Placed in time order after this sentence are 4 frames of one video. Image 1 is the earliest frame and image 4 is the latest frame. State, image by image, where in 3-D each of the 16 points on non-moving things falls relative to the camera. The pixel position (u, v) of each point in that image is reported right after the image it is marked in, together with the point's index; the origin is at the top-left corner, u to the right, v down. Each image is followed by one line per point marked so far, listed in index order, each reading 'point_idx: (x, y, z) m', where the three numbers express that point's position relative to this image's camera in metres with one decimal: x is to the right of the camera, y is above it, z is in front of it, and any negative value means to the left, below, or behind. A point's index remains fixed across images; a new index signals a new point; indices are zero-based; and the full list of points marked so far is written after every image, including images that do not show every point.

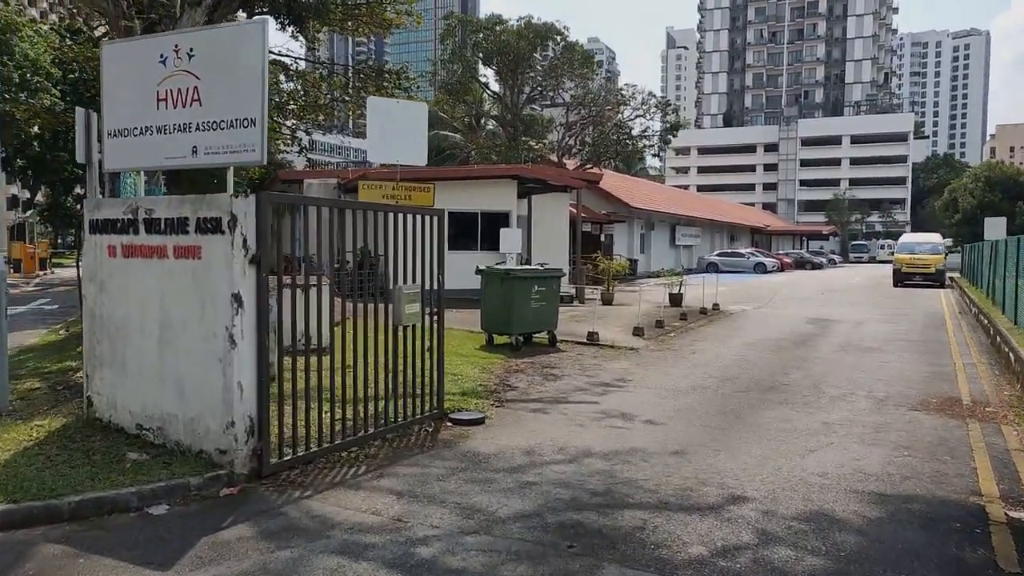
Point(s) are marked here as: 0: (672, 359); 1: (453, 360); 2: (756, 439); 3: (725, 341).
0: (+2.5, -1.1, +11.6) m
1: (-0.8, -1.0, +10.7) m
2: (+2.3, -1.4, +7.0) m
3: (+3.9, -1.0, +13.8) m
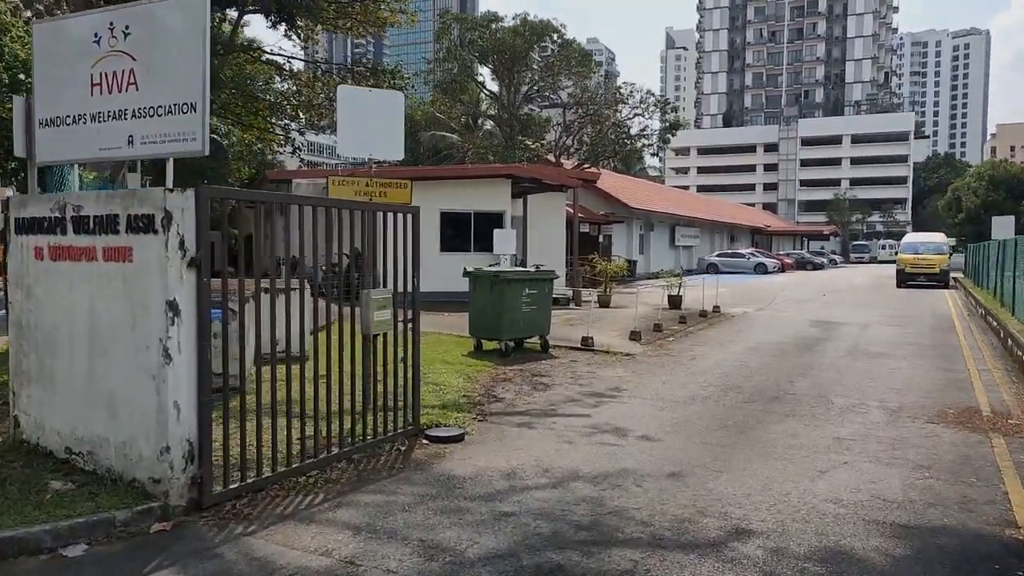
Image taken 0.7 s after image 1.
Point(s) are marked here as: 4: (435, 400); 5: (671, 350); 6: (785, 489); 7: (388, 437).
0: (+2.3, -1.1, +11.0) m
1: (-1.0, -1.1, +10.0) m
2: (+2.1, -1.4, +6.3) m
3: (+3.8, -1.0, +13.2) m
4: (-0.8, -1.2, +8.1) m
5: (+2.7, -1.0, +12.6) m
6: (+2.0, -1.5, +5.5) m
7: (-1.1, -1.3, +6.5) m
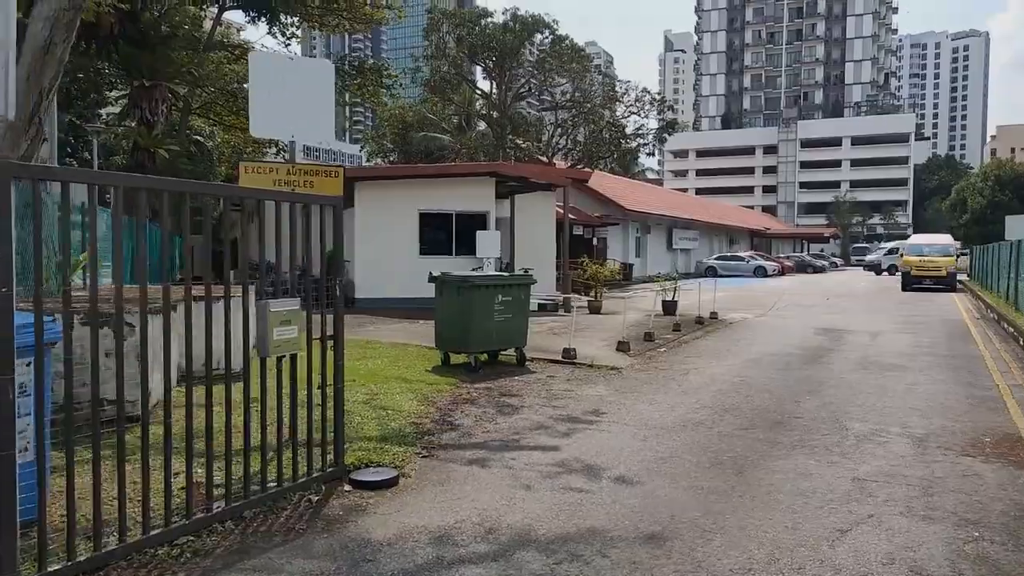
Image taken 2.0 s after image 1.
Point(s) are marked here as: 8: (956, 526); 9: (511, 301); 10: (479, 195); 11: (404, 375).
0: (+1.9, -1.2, +9.7) m
1: (-1.4, -1.2, +8.8) m
2: (+1.7, -1.5, +5.1) m
3: (+3.4, -1.1, +11.9) m
4: (-1.2, -1.3, +6.8) m
5: (+2.3, -1.1, +11.4) m
6: (+1.6, -1.5, +4.2) m
7: (-1.5, -1.4, +5.2) m
8: (+2.8, -1.5, +4.7) m
9: (0.0, -0.2, +10.9) m
10: (-0.9, +2.5, +19.8) m
11: (-1.4, -1.1, +9.7) m
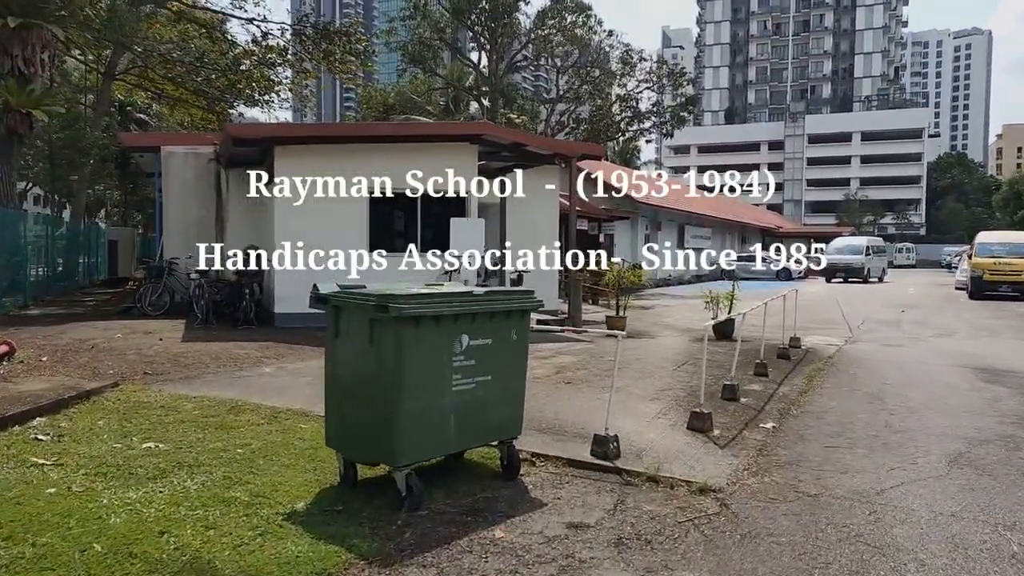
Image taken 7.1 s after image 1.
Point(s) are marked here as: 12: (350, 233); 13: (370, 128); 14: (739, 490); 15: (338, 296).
0: (+1.8, -1.5, +4.0) m
1: (-1.6, -1.4, +3.0) m
2: (+1.6, -1.7, -0.7) m
3: (+3.2, -1.3, +6.2) m
4: (-1.4, -1.5, +1.0) m
5: (+2.1, -1.4, +5.6) m
6: (+1.5, -1.8, -1.6) m
7: (-1.6, -1.6, -0.6) m
8: (+2.7, -1.7, -1.0) m
9: (-0.1, -0.4, +5.1) m
10: (-1.1, +2.3, +14.0) m
11: (-1.5, -1.3, +3.9) m
12: (-3.2, +1.1, +13.9) m
13: (-2.6, +2.8, +13.4) m
14: (+1.5, -1.4, +5.1) m
15: (-1.1, 0.0, +4.8) m
